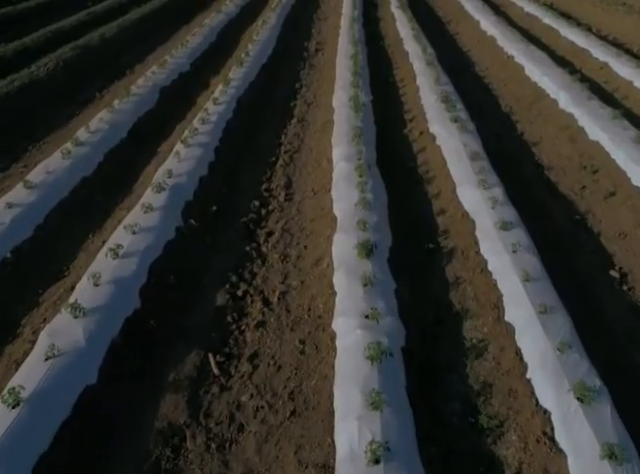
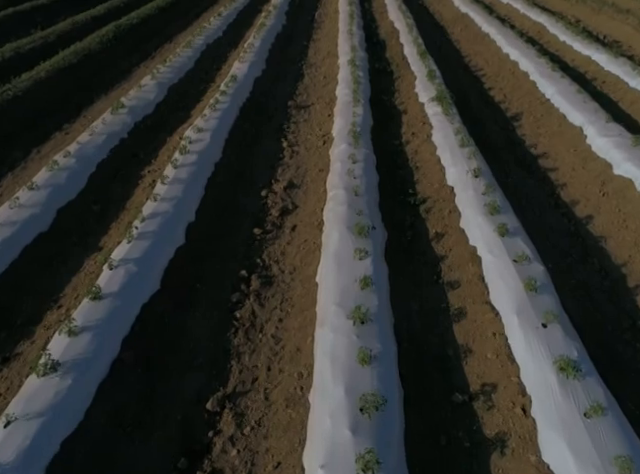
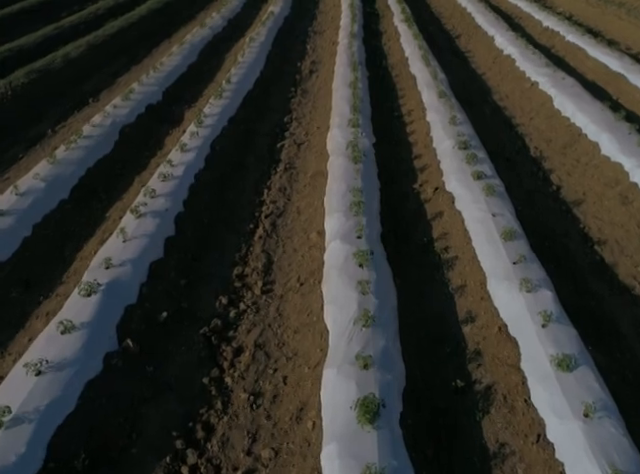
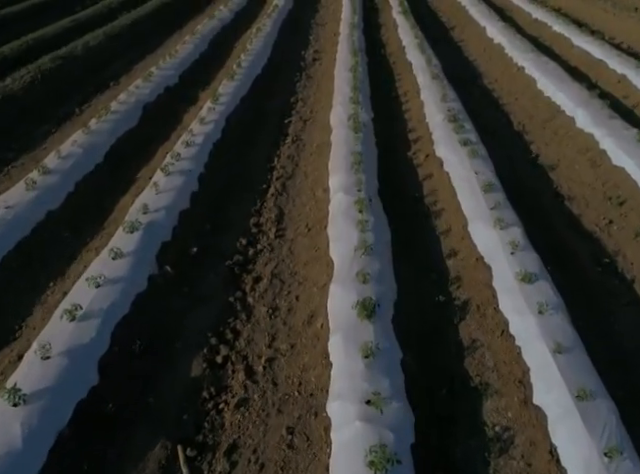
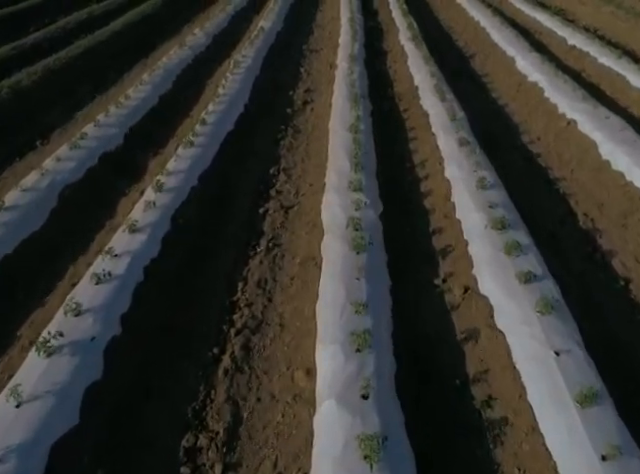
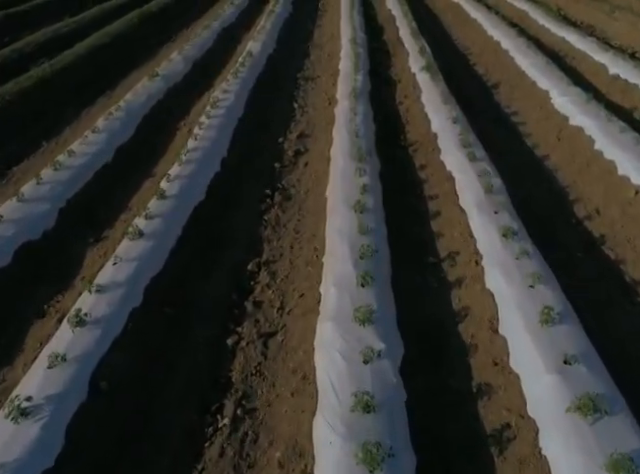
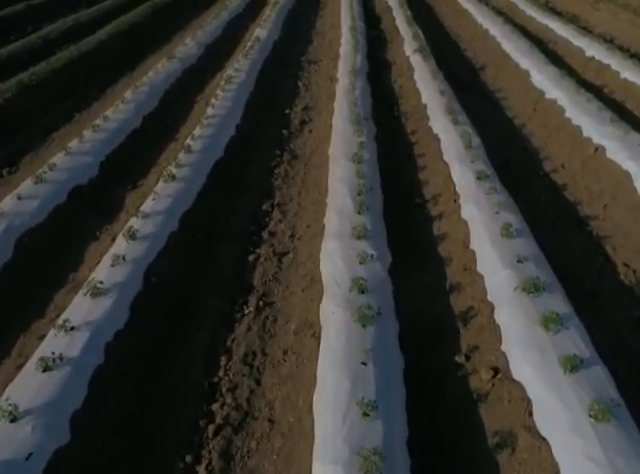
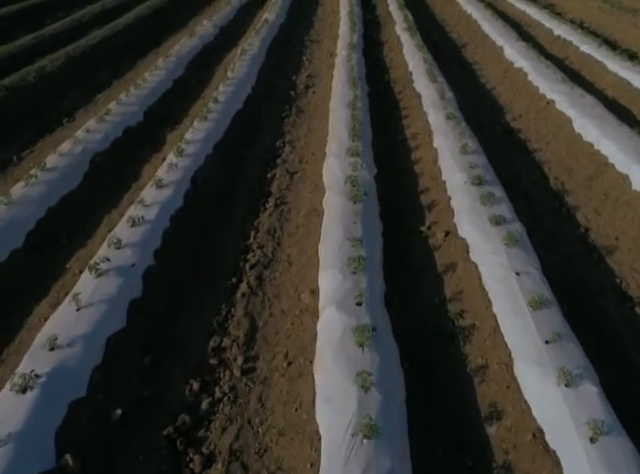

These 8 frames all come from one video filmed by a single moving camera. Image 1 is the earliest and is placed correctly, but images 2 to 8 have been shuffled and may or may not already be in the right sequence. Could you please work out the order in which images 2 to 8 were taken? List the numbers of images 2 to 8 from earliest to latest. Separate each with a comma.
4, 3, 8, 5, 7, 6, 2
